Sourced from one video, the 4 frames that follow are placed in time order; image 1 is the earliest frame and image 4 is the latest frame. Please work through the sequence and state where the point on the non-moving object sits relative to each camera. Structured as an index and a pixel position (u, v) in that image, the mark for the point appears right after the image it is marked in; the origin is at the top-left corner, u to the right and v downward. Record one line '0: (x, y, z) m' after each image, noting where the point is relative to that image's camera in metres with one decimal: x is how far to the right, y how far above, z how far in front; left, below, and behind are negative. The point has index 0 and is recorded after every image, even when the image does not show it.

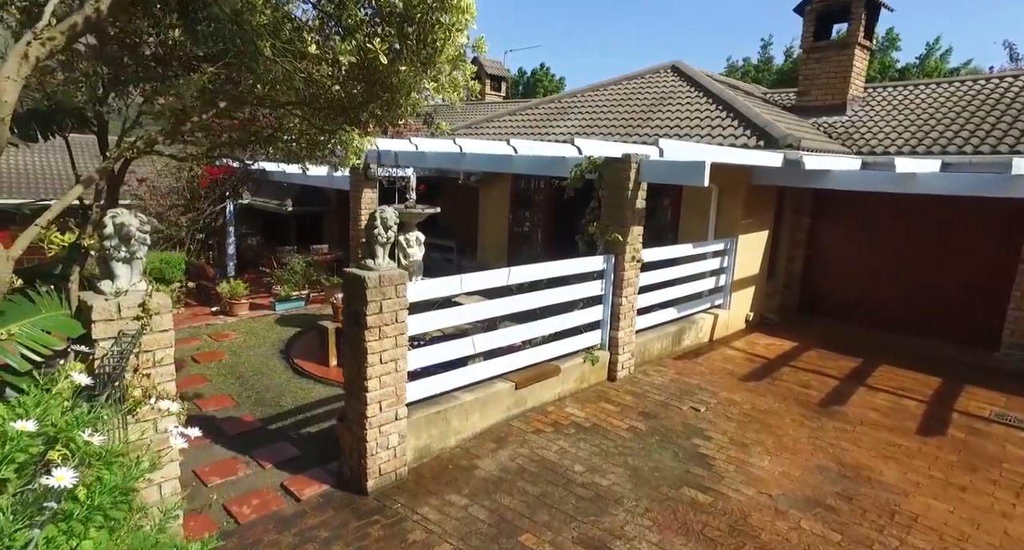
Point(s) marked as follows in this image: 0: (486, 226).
0: (-0.5, +1.0, +11.6) m
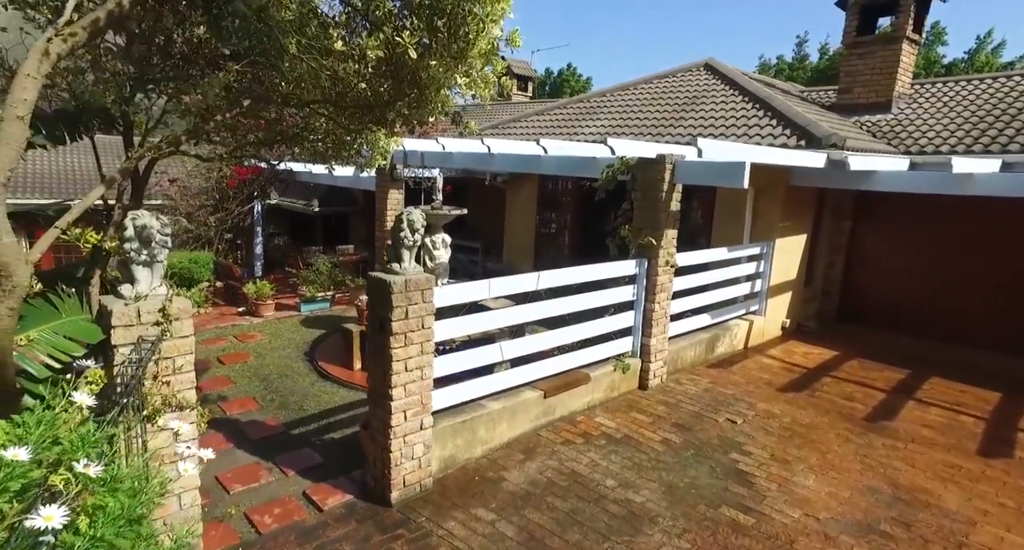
0: (0.0, +0.9, +11.4) m
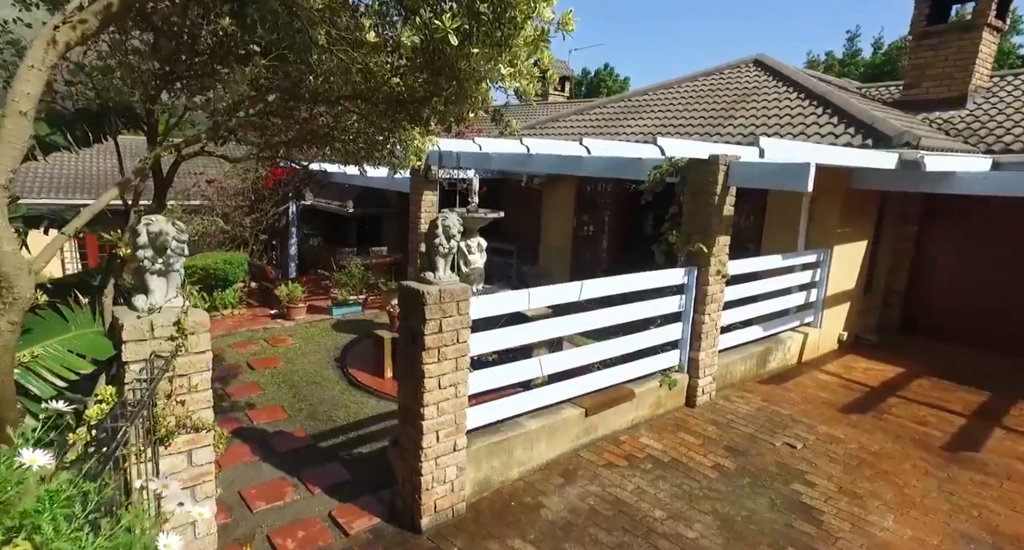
0: (+0.7, +0.8, +11.1) m
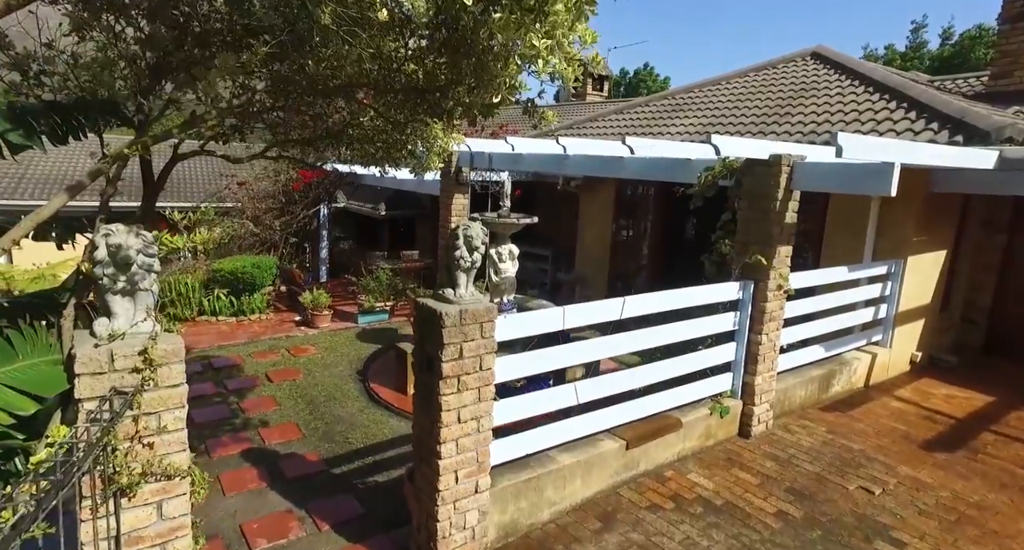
0: (+1.3, +0.7, +10.5) m
